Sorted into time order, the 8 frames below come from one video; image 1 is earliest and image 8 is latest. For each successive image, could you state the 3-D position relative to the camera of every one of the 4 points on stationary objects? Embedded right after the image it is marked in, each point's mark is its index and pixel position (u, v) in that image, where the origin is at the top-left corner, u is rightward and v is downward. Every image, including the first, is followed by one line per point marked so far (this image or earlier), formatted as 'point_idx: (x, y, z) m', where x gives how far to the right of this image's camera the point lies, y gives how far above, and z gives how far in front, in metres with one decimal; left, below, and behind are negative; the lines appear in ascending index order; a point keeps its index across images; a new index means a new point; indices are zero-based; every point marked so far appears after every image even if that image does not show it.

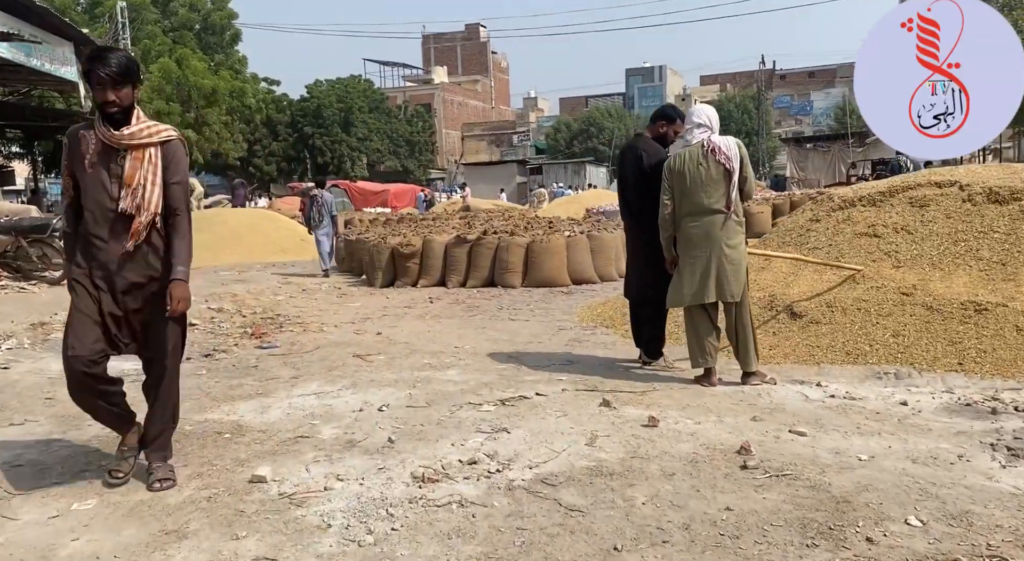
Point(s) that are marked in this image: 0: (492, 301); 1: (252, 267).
0: (-0.2, -0.2, +9.7) m
1: (-4.3, +0.1, +16.1) m
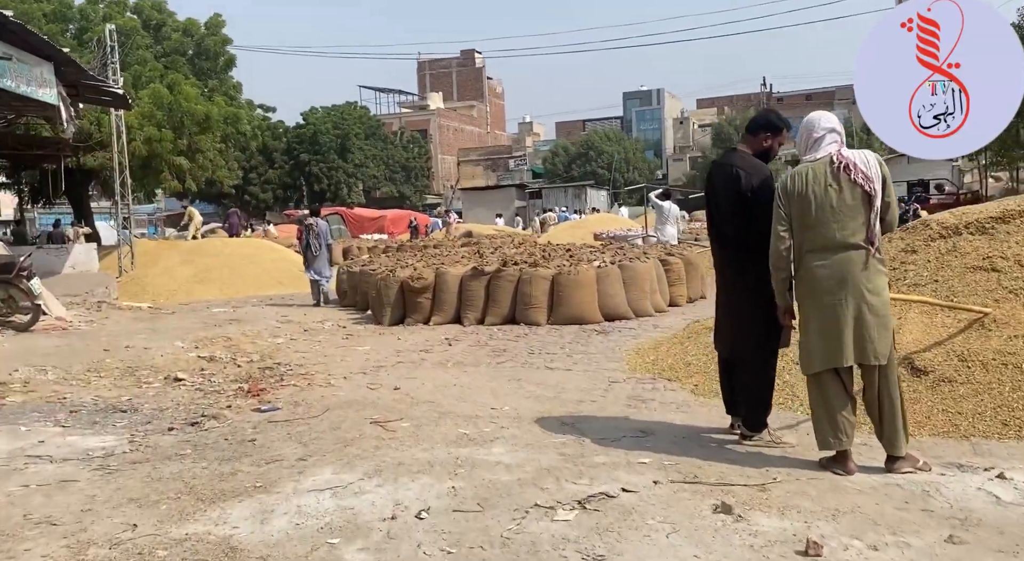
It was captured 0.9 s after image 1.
0: (+0.1, -0.6, +8.5) m
1: (-4.1, -0.4, +14.9) m
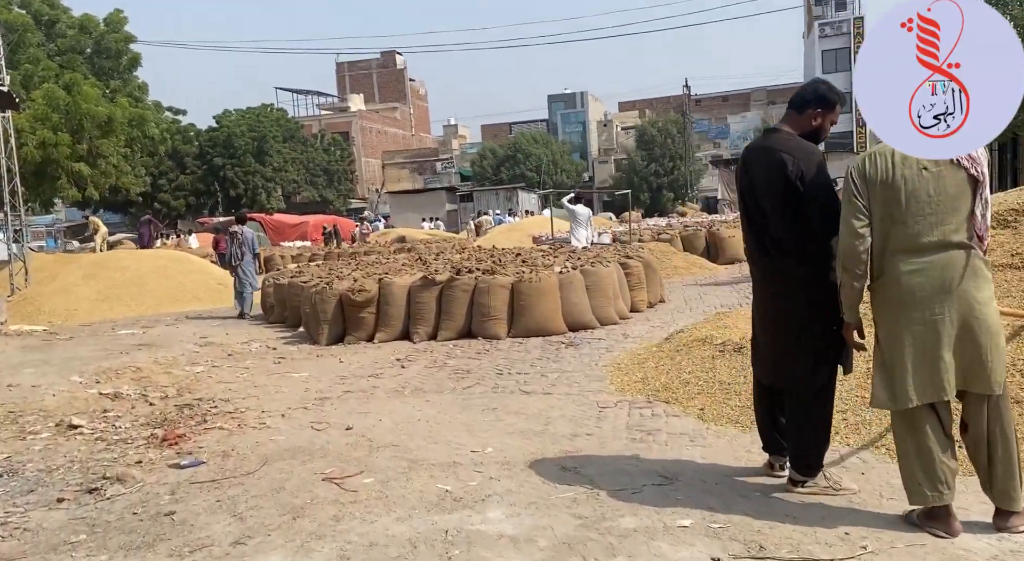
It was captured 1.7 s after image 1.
0: (-0.3, -0.6, +7.5) m
1: (-4.9, -0.6, +13.6) m
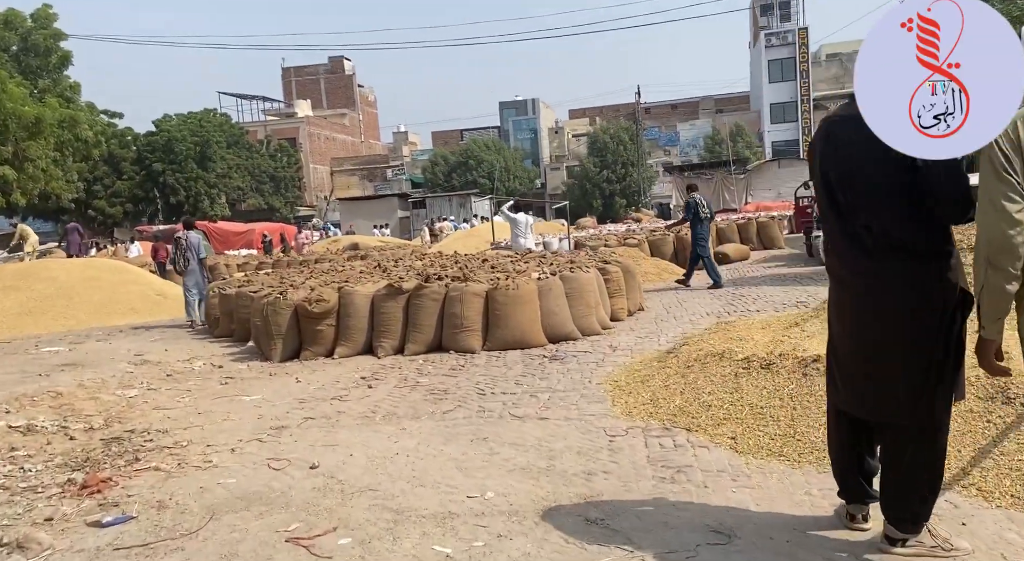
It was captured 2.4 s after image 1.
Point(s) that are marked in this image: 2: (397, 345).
0: (-0.4, -0.7, +6.7) m
1: (-5.4, -0.8, +12.5) m
2: (-1.0, -0.6, +8.7) m
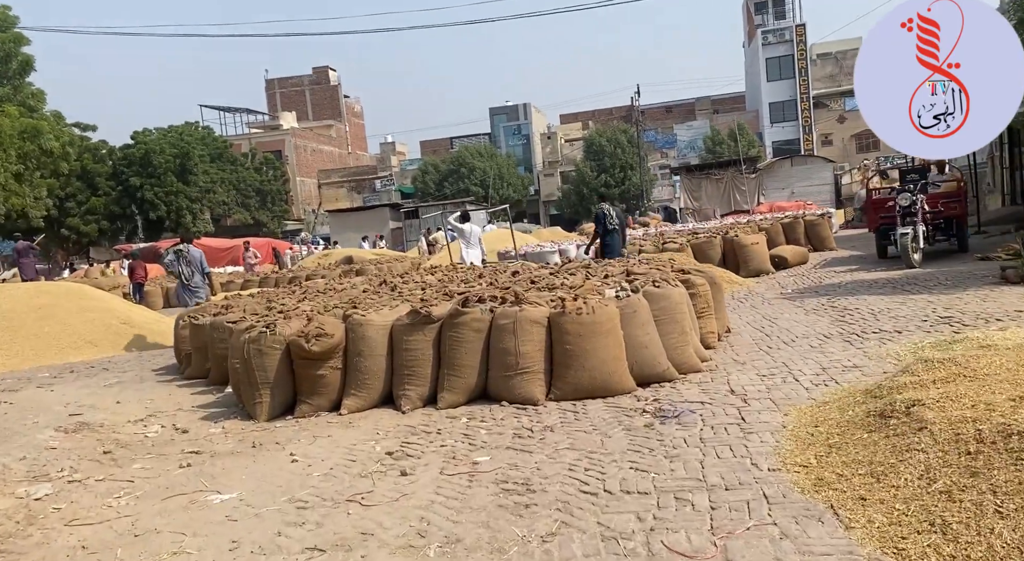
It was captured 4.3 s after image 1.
0: (+0.1, -0.8, +4.4) m
1: (-4.9, -1.1, +10.1) m
2: (-0.6, -0.7, +6.4) m
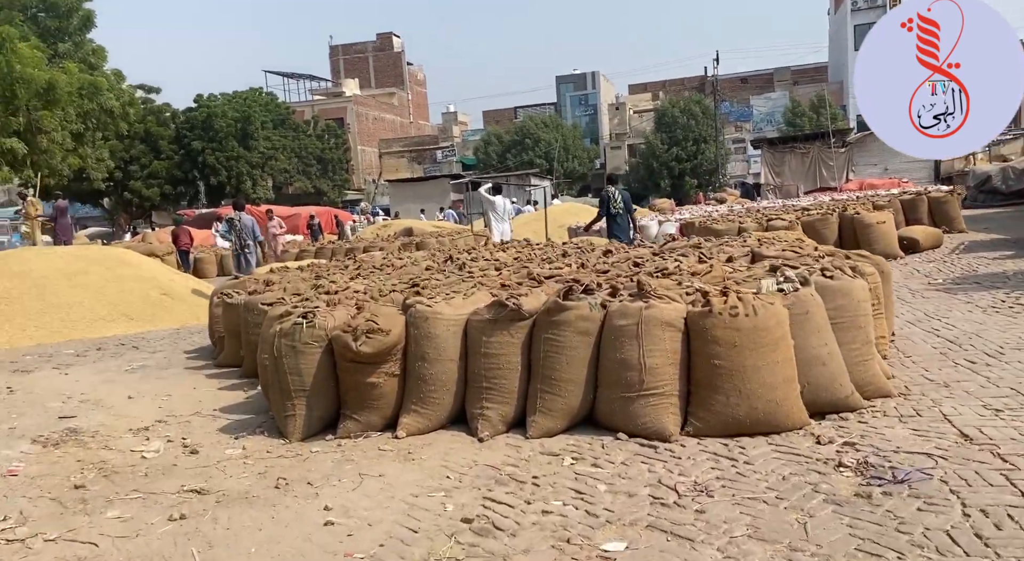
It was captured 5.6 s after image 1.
0: (+0.6, -0.8, +2.6) m
1: (-4.1, -0.8, +8.7) m
2: (0.0, -0.6, +4.7) m
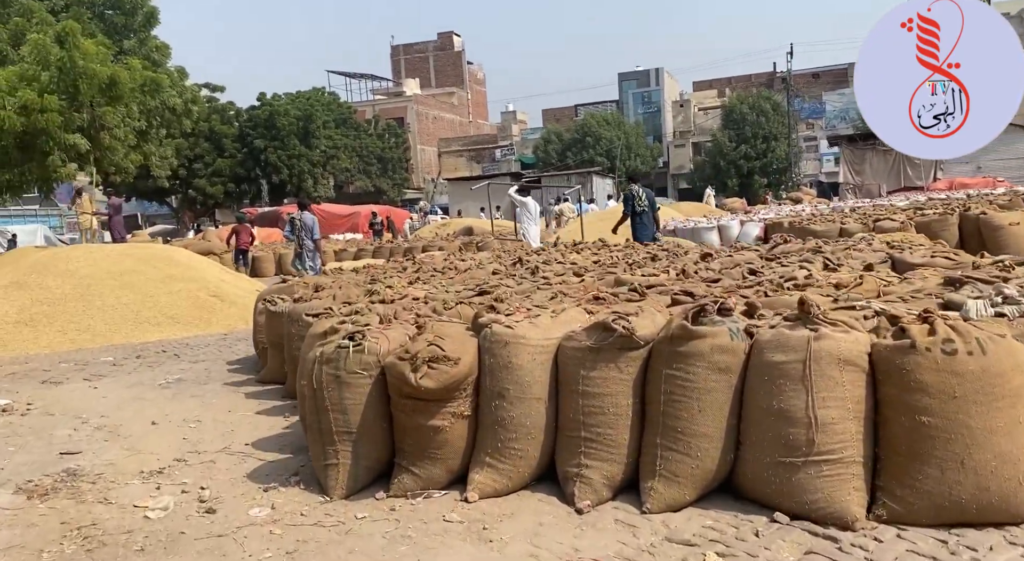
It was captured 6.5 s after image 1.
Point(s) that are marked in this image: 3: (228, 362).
0: (+0.8, -0.9, +1.4) m
1: (-3.5, -0.8, +7.7) m
2: (+0.4, -0.7, +3.4) m
3: (-2.7, -0.8, +9.2) m
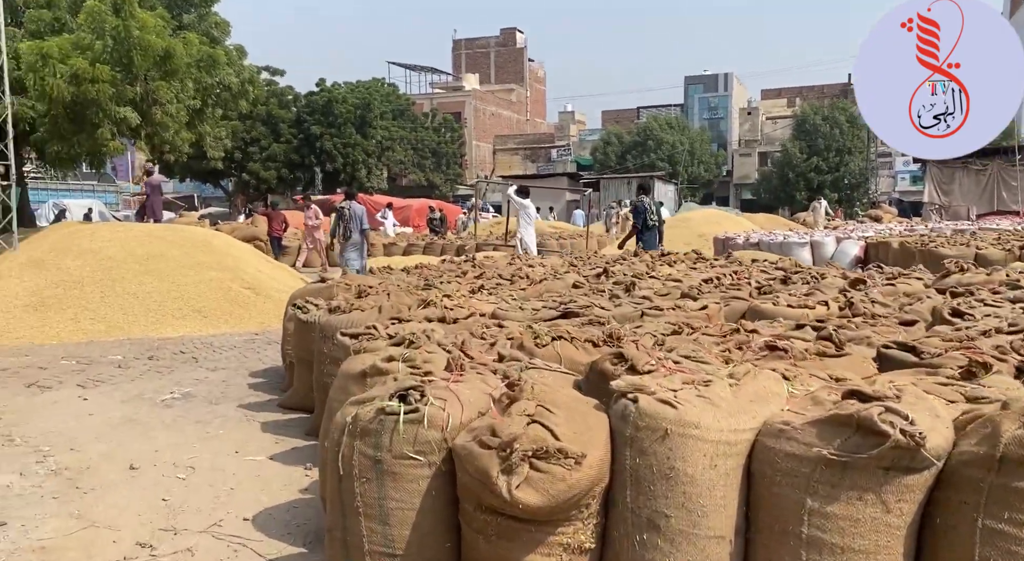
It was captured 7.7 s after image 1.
0: (+1.1, -1.0, -0.3) m
1: (-2.9, -0.7, +6.2) m
2: (+0.8, -0.8, +1.8) m
3: (-2.1, -0.7, +7.6) m
